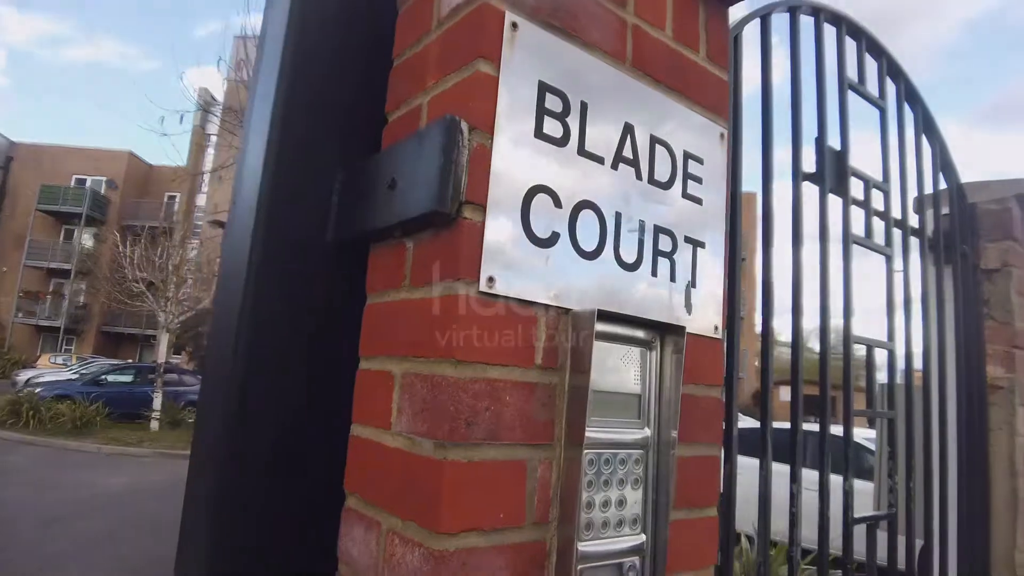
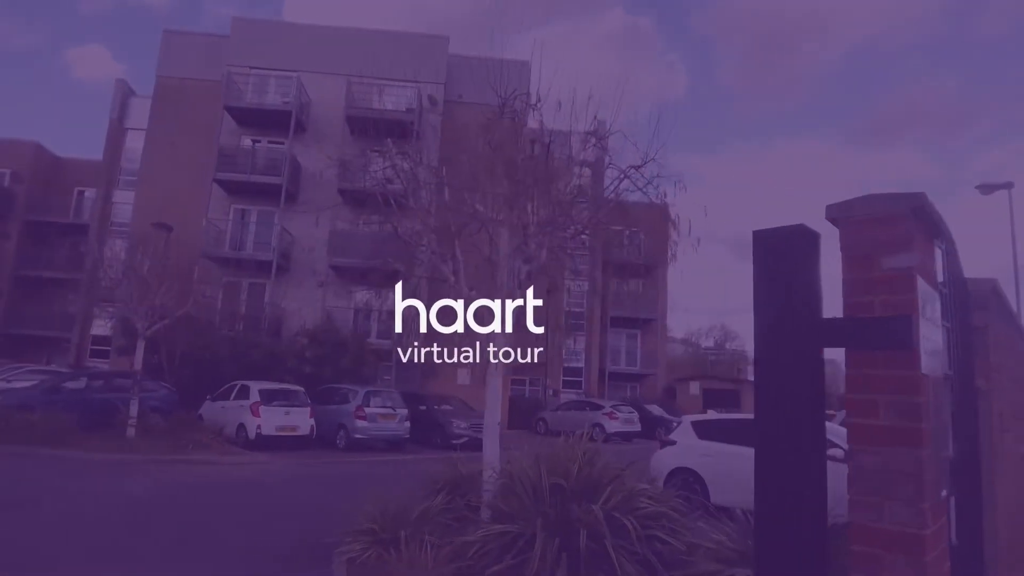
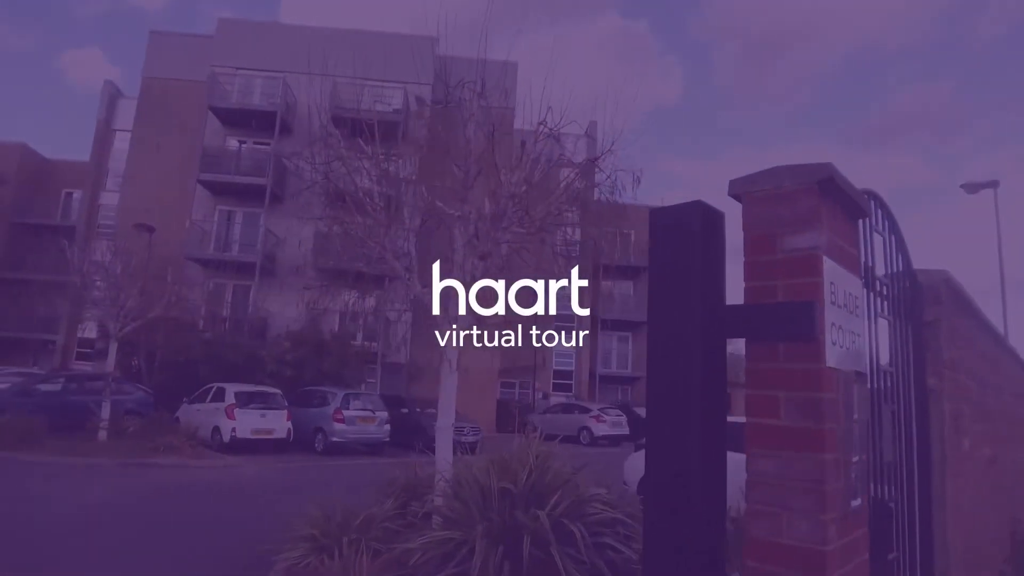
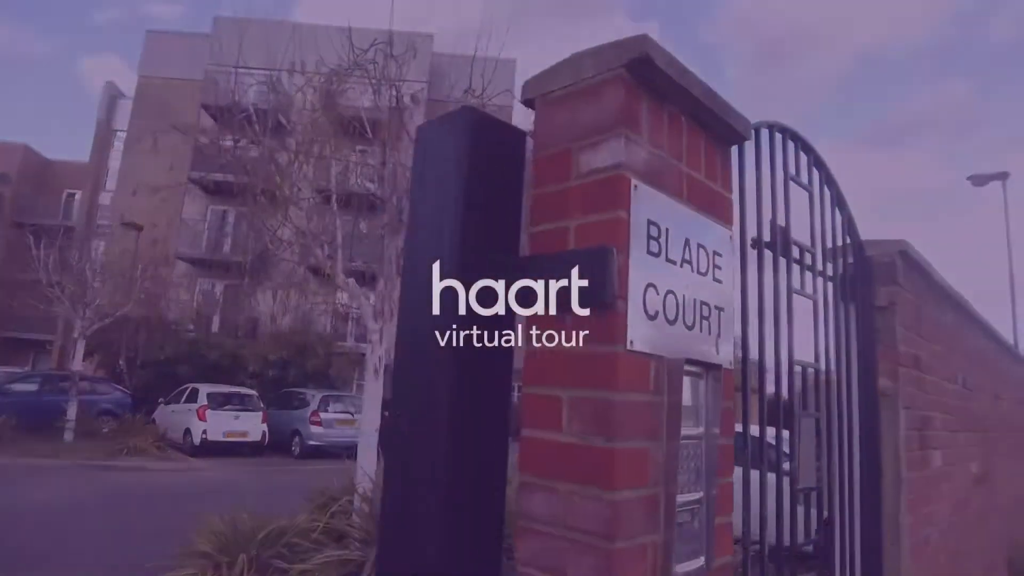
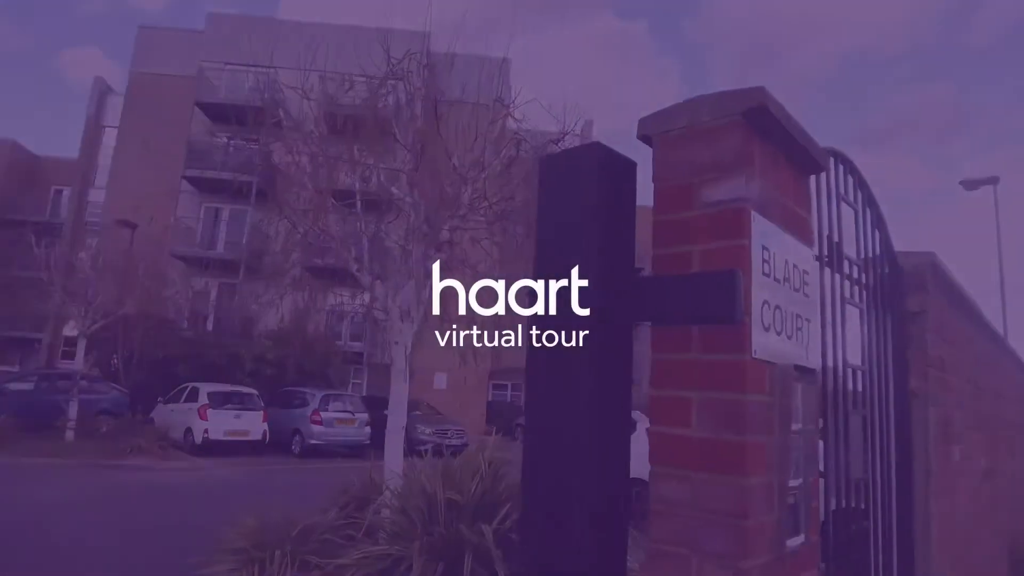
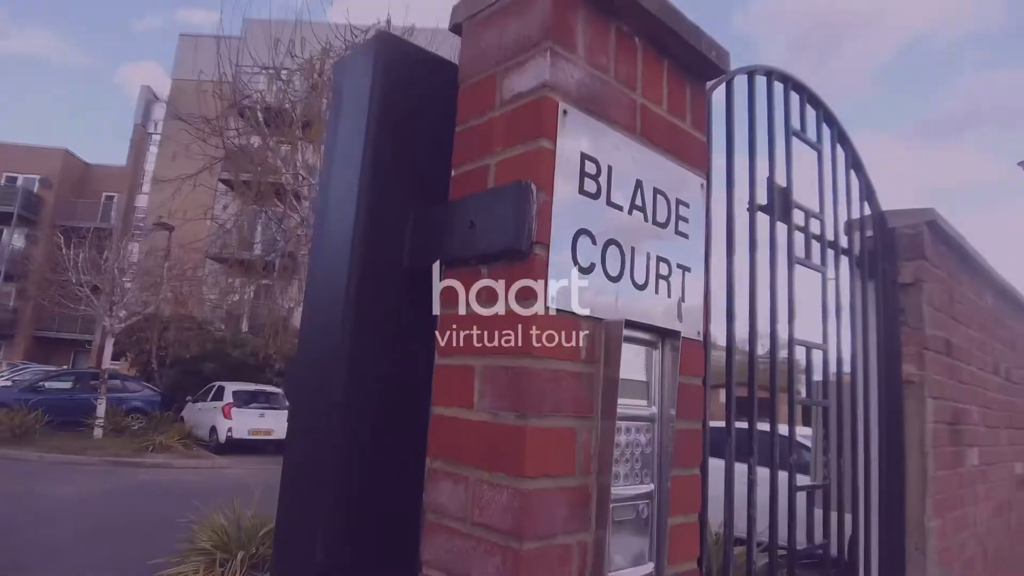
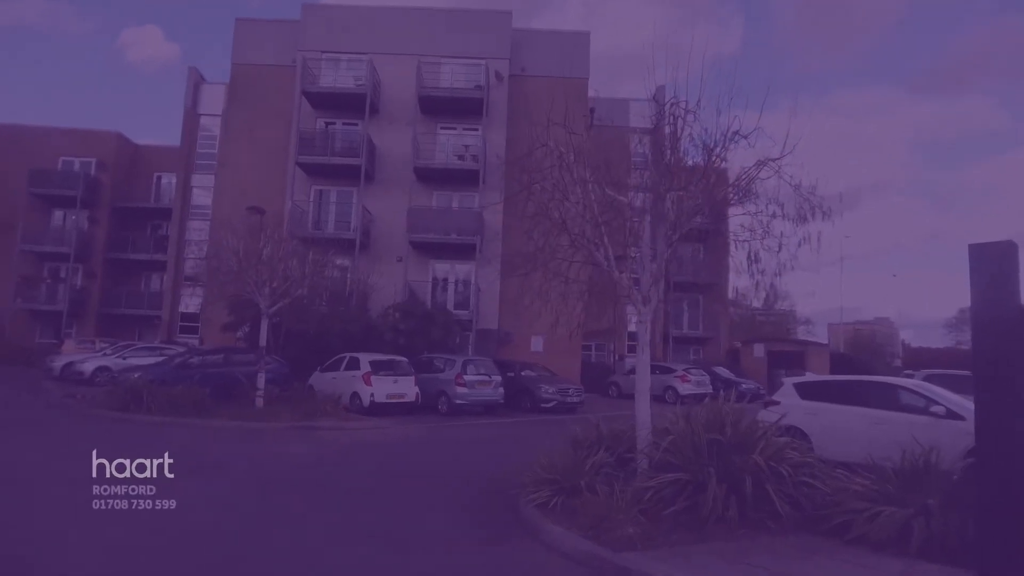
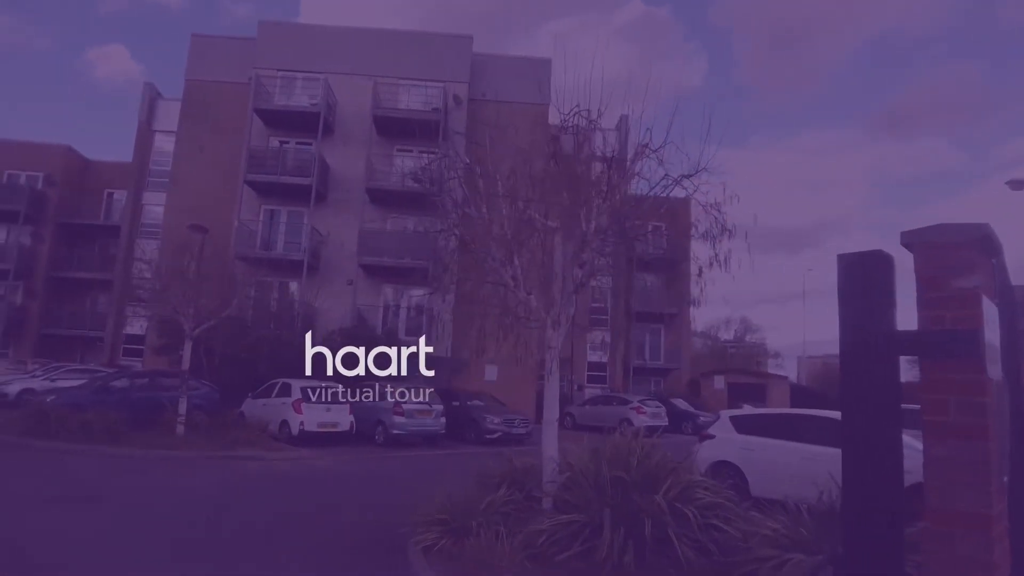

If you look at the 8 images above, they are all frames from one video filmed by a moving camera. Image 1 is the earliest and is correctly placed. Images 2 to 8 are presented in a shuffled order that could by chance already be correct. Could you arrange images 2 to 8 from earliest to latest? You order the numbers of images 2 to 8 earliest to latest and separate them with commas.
6, 4, 5, 3, 2, 8, 7
